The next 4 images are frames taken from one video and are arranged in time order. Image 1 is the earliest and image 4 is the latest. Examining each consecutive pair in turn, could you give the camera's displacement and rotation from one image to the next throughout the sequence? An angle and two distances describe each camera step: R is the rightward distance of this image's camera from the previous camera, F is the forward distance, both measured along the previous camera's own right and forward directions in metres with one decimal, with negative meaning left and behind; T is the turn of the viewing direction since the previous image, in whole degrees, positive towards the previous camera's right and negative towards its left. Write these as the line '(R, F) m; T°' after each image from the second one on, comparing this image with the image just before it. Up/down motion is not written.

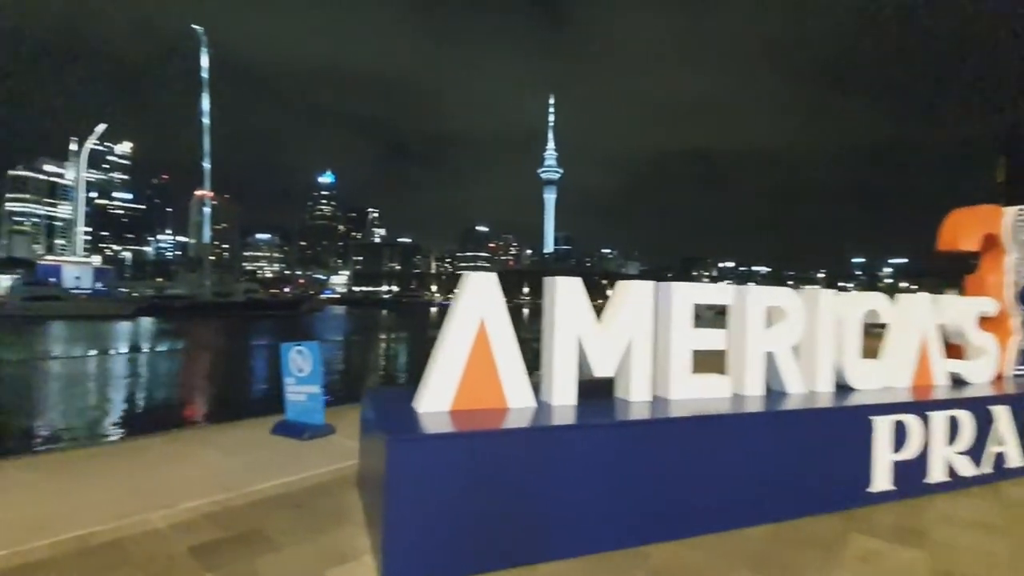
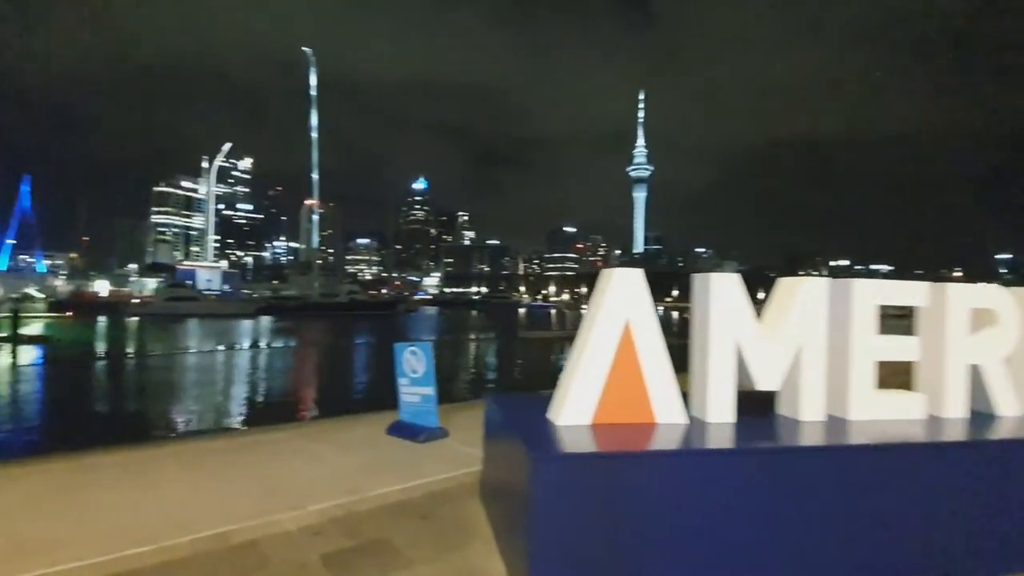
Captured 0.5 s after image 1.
(-0.5, +0.4) m; -10°
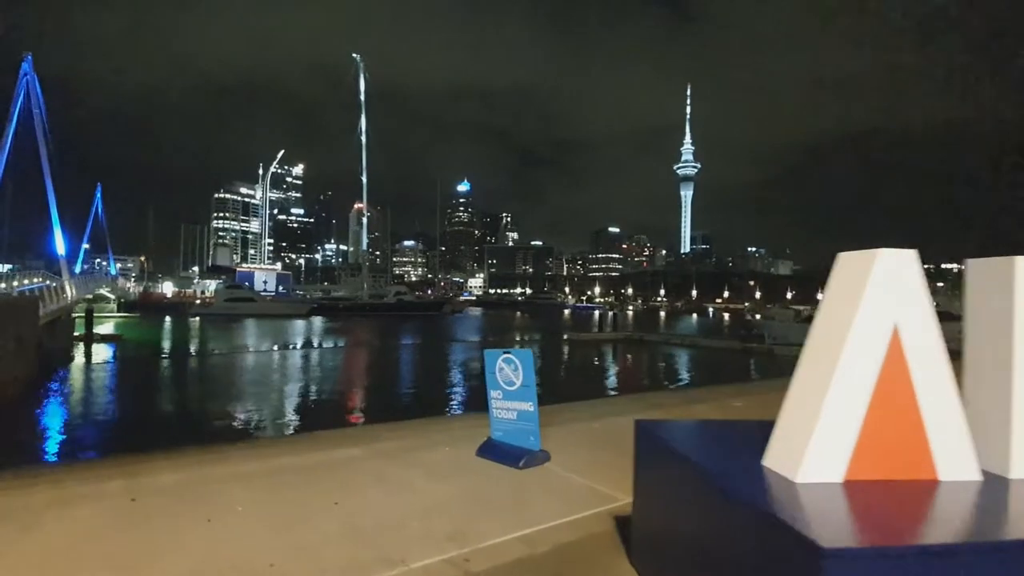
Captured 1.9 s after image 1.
(-0.9, +1.1) m; -5°
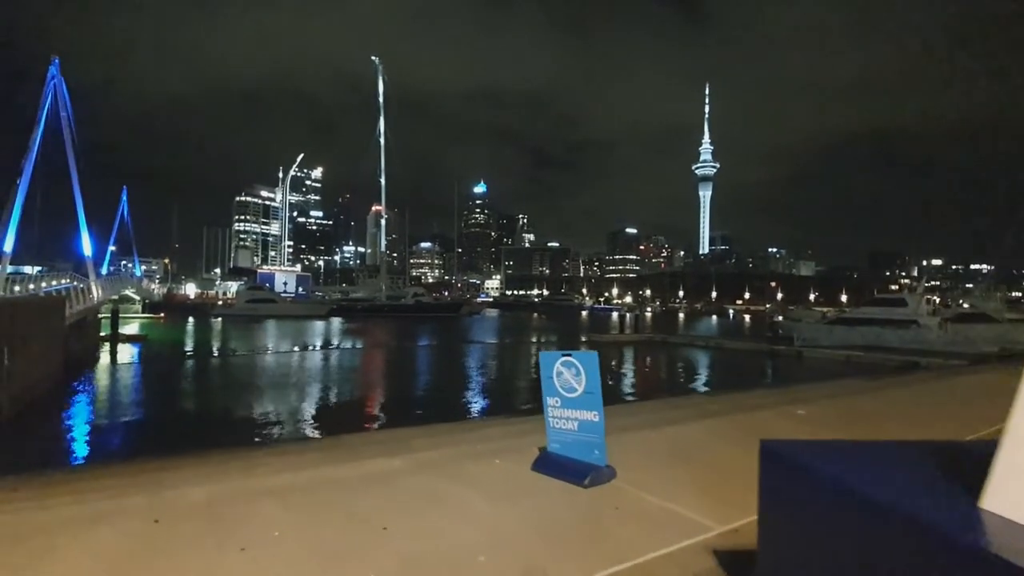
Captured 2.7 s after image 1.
(-0.5, +0.7) m; -2°
